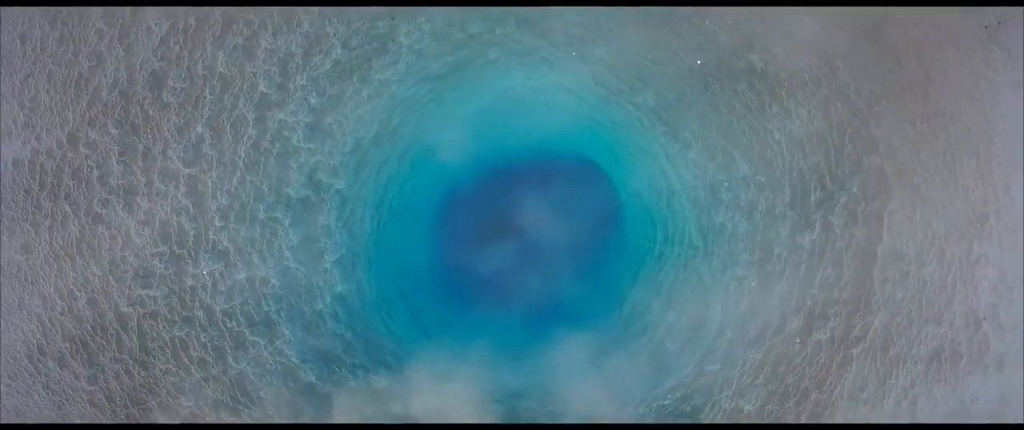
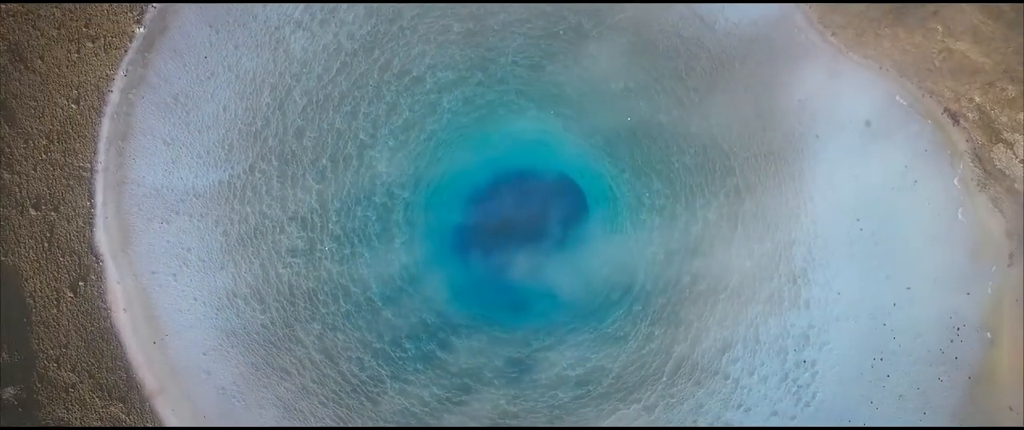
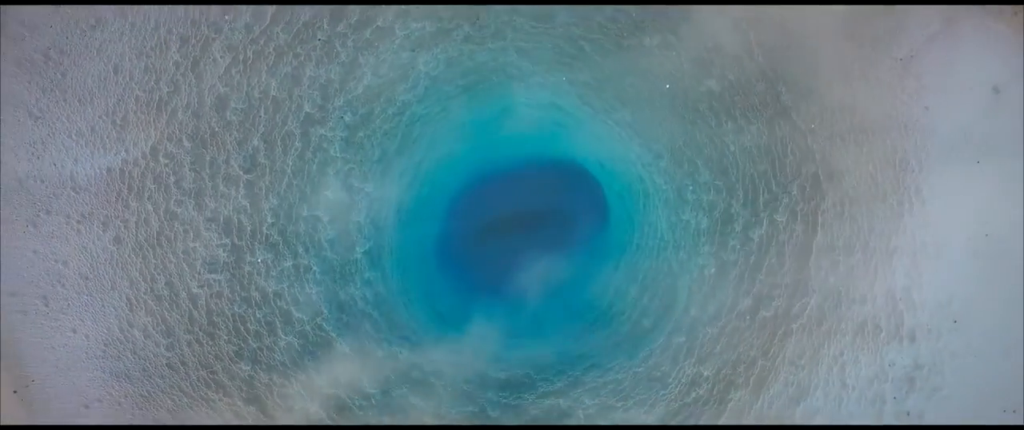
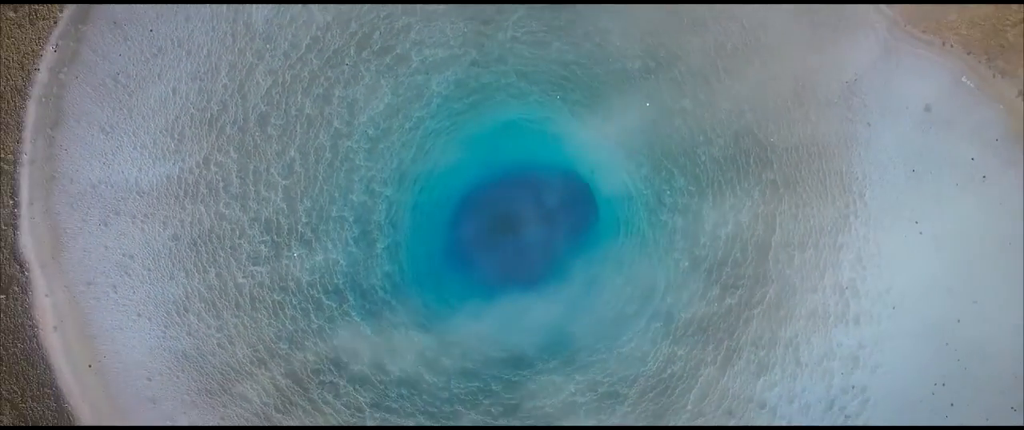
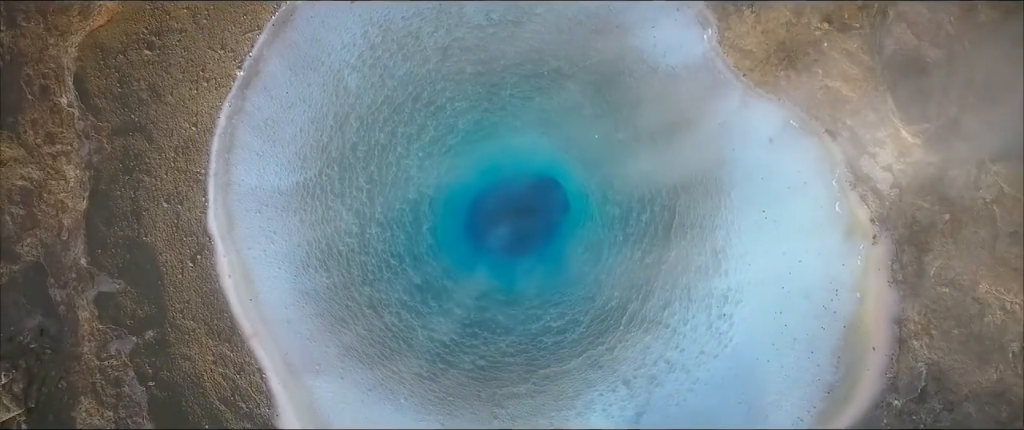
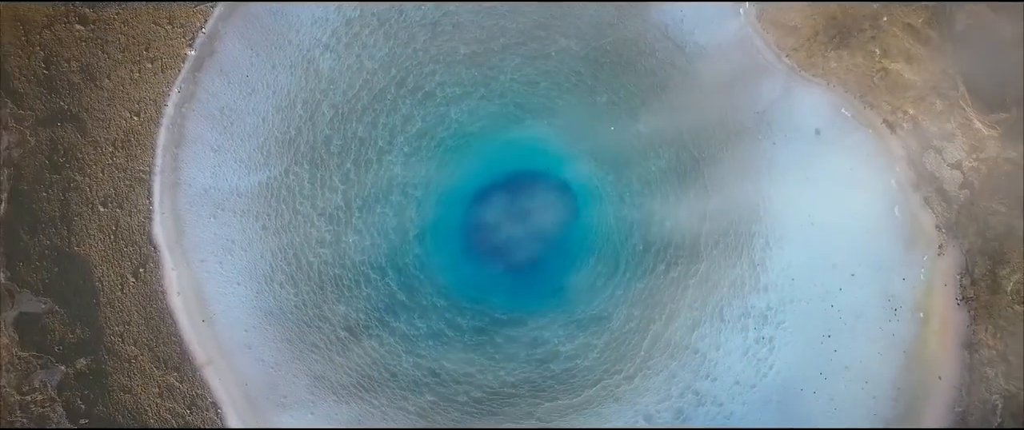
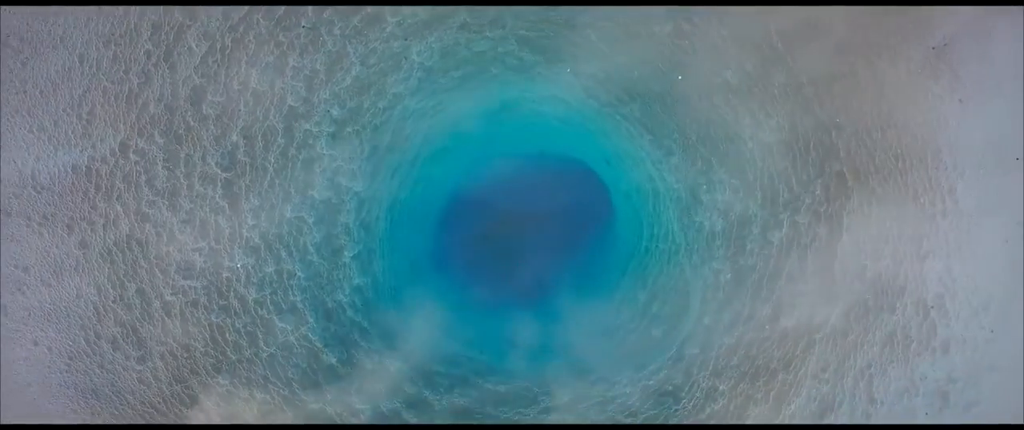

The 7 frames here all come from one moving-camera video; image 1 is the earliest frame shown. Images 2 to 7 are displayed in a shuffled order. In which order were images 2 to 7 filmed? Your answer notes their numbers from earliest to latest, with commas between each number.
7, 3, 4, 2, 6, 5
